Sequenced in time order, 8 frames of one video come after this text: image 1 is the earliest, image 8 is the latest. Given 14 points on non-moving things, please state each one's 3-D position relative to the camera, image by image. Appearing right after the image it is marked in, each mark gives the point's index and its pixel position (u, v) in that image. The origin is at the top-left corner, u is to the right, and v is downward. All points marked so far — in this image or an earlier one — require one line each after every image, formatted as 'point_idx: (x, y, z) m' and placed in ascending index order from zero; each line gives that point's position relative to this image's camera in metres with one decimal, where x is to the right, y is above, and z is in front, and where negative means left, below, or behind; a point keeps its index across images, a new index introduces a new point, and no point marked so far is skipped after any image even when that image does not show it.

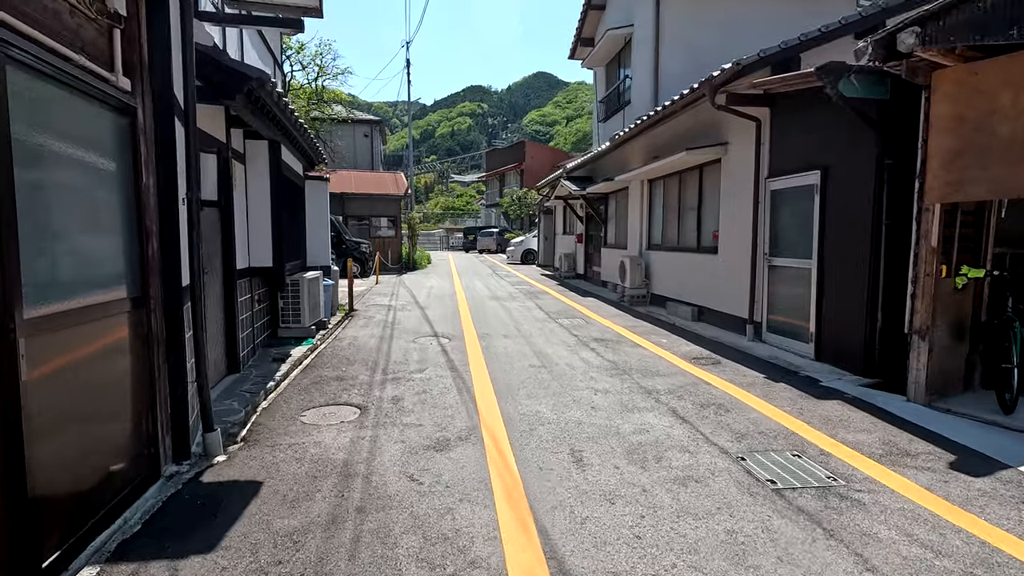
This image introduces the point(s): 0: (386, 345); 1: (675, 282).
0: (-1.7, -0.8, +7.6) m
1: (+3.1, +0.1, +10.5) m
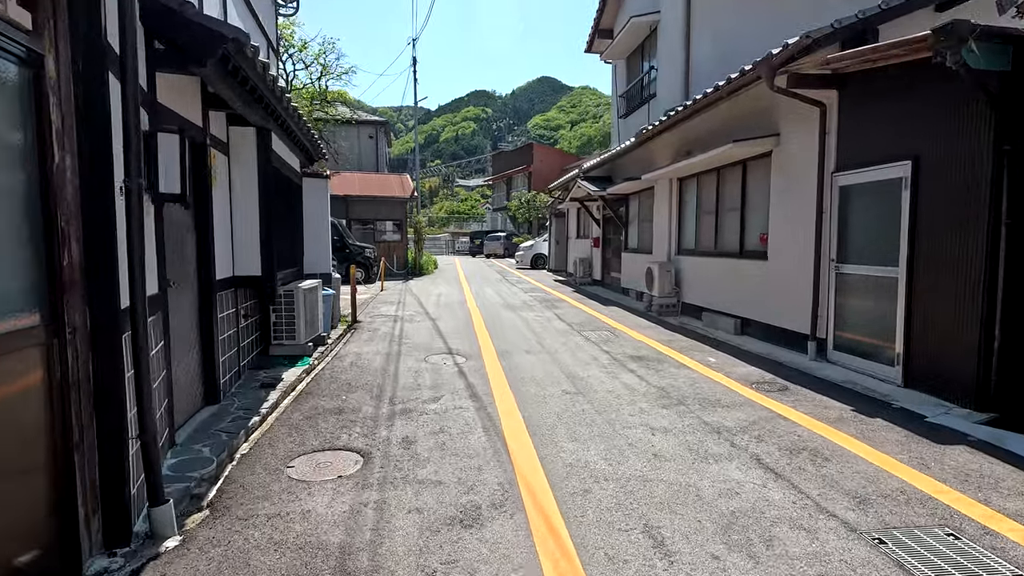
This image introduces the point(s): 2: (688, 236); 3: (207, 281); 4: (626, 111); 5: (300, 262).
0: (-1.4, -0.9, +6.6) m
1: (+3.4, 0.0, +9.5) m
2: (+3.4, +1.0, +10.7) m
3: (-2.6, +0.1, +4.8) m
4: (+2.9, +4.5, +14.2) m
5: (-2.9, +0.3, +7.6) m
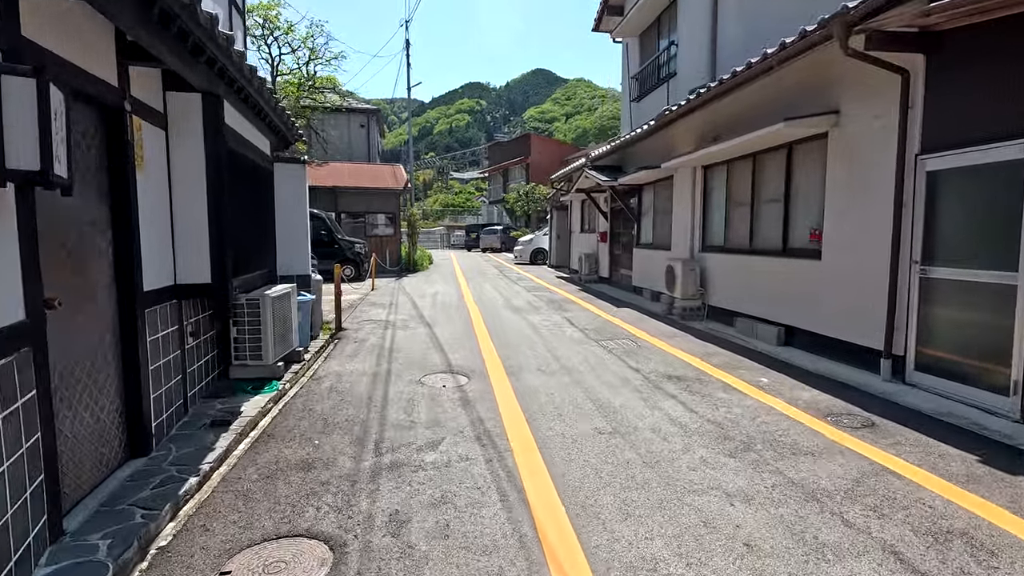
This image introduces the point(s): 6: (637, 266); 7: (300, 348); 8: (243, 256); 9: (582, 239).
0: (-1.3, -1.0, +5.4) m
1: (+3.5, -0.1, +8.4) m
2: (+3.5, +0.9, +9.5) m
3: (-2.4, 0.0, +3.6) m
4: (+3.0, +4.5, +13.0) m
5: (-2.8, +0.3, +6.4) m
6: (+3.0, +0.5, +13.0) m
7: (-2.4, -0.7, +6.3) m
8: (-2.5, +0.3, +5.3) m
9: (+2.3, +1.6, +18.0) m
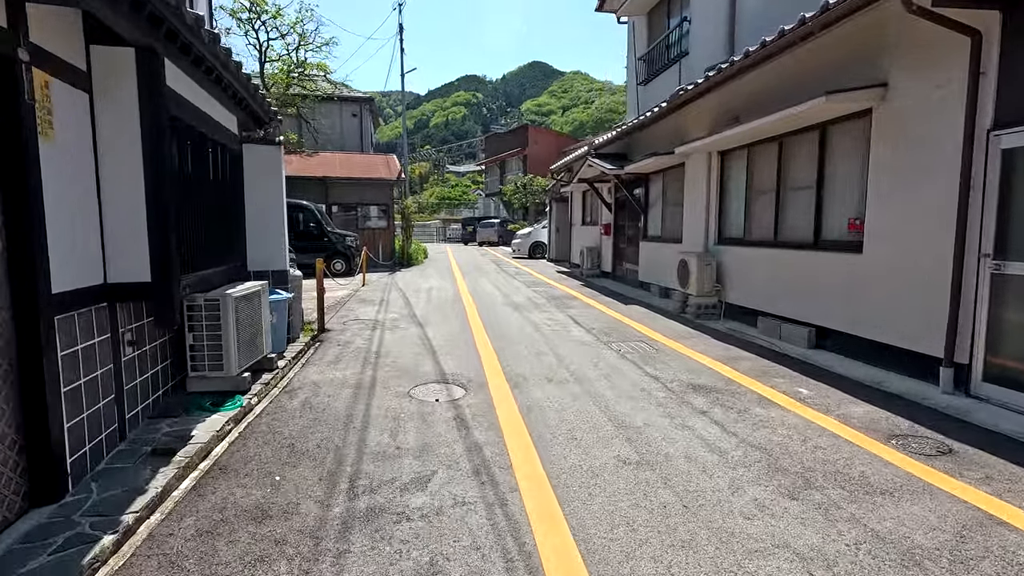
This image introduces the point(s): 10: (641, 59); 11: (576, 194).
0: (-1.2, -1.0, +4.6) m
1: (+3.5, 0.0, +7.6) m
2: (+3.5, +1.0, +8.8) m
3: (-2.4, 0.0, +2.8) m
4: (+3.0, +4.6, +12.2) m
5: (-2.8, +0.3, +5.6) m
6: (+3.0, +0.6, +12.3) m
7: (-2.4, -0.7, +5.5) m
8: (-2.5, +0.3, +4.5) m
9: (+2.2, +1.7, +17.2) m
10: (+2.9, +5.1, +12.5) m
11: (+2.1, +3.1, +18.5) m
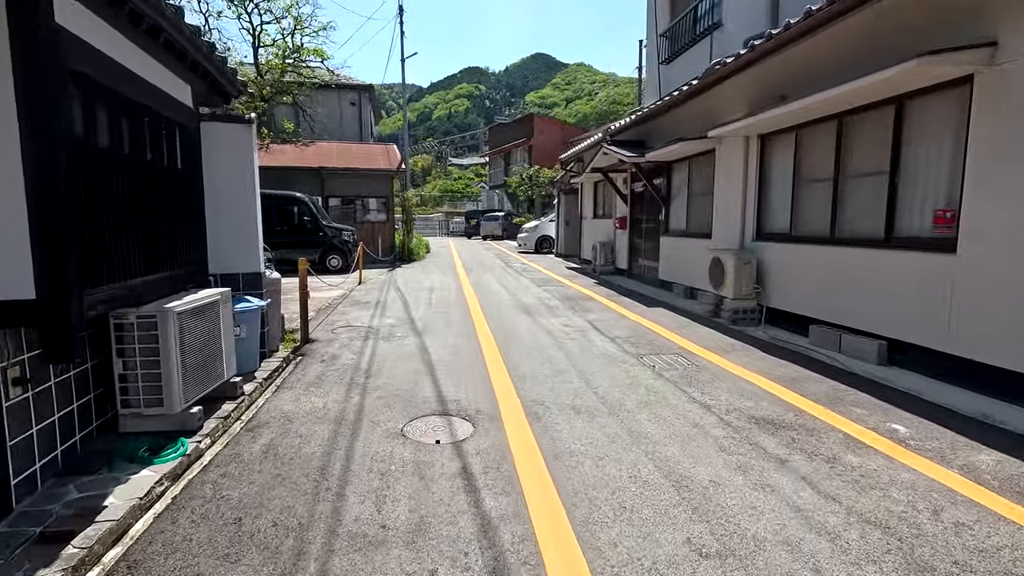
0: (-1.1, -1.1, +3.6) m
1: (+3.7, -0.1, +6.6) m
2: (+3.7, +1.0, +7.7) m
3: (-2.3, -0.2, +1.8) m
4: (+3.1, +4.6, +11.1) m
5: (-2.6, +0.2, +4.6) m
6: (+3.1, +0.6, +11.2) m
7: (-2.2, -0.7, +4.5) m
8: (-2.4, +0.2, +3.5) m
9: (+2.4, +1.8, +16.1) m
10: (+3.1, +5.1, +11.4) m
11: (+2.3, +3.2, +17.5) m
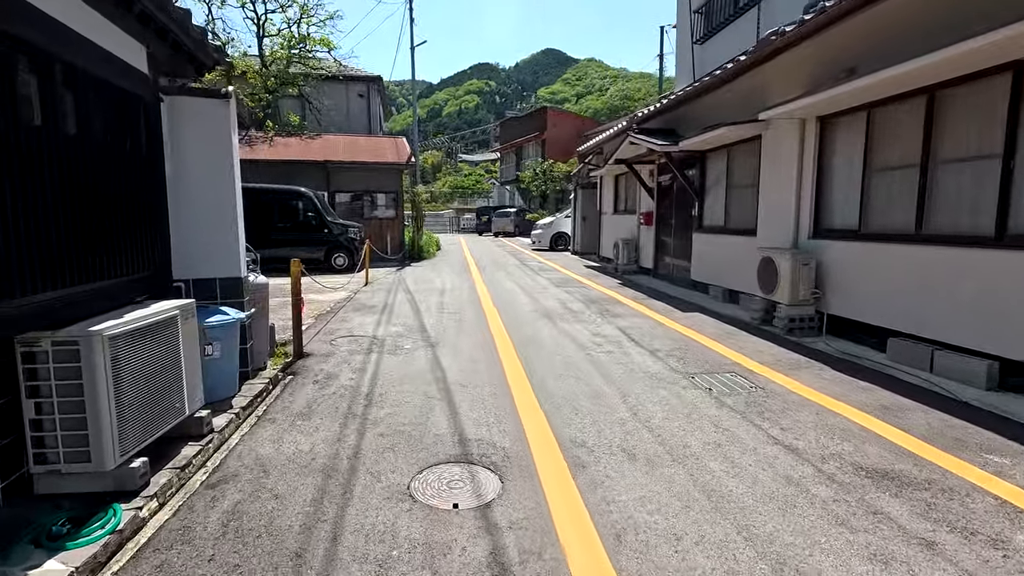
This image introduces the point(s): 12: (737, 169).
0: (-0.9, -1.1, +2.7) m
1: (+3.9, -0.1, +5.6) m
2: (+4.0, +0.9, +6.7) m
3: (-2.1, -0.2, +0.9) m
4: (+3.5, +4.6, +10.1) m
5: (-2.4, +0.2, +3.7) m
6: (+3.5, +0.6, +10.2) m
7: (-2.0, -0.8, +3.6) m
8: (-2.2, +0.1, +2.6) m
9: (+2.9, +1.8, +15.1) m
10: (+3.4, +5.1, +10.4) m
11: (+2.8, +3.2, +16.4) m
12: (+3.7, +2.0, +9.1) m
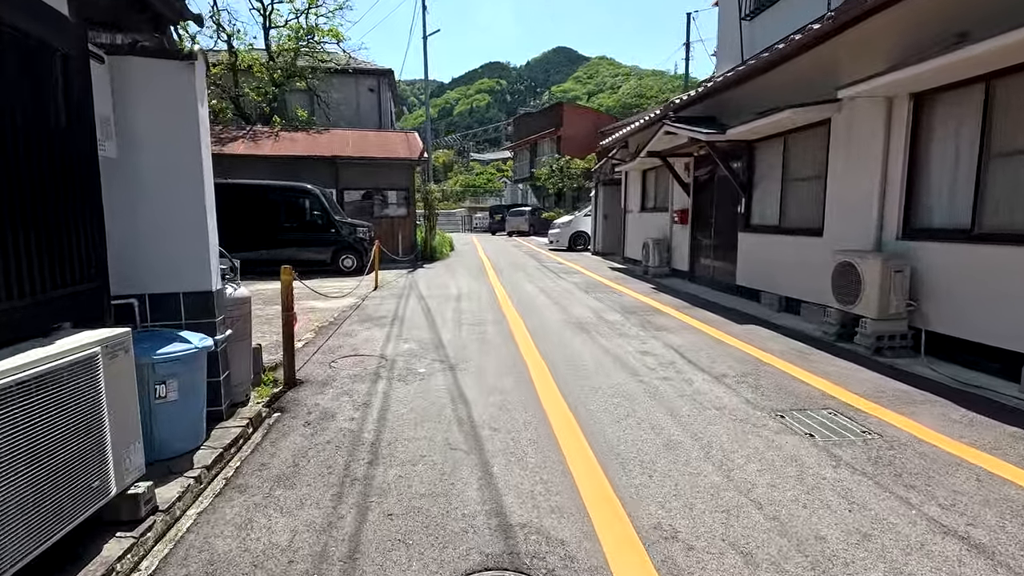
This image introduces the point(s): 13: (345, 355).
0: (-0.6, -1.2, +1.7) m
1: (+4.3, -0.3, +4.4) m
2: (+4.3, +0.8, +5.6) m
3: (-1.9, -0.4, -0.2) m
4: (+3.9, +4.5, +9.0) m
5: (-2.1, 0.0, +2.7) m
6: (+3.9, +0.5, +9.1) m
7: (-1.7, -0.9, +2.6) m
8: (-1.9, 0.0, +1.5) m
9: (+3.4, +1.7, +14.0) m
10: (+3.8, +5.0, +9.2) m
11: (+3.3, +3.1, +15.3) m
12: (+4.1, +1.8, +8.0) m
13: (-1.7, -0.7, +5.6) m
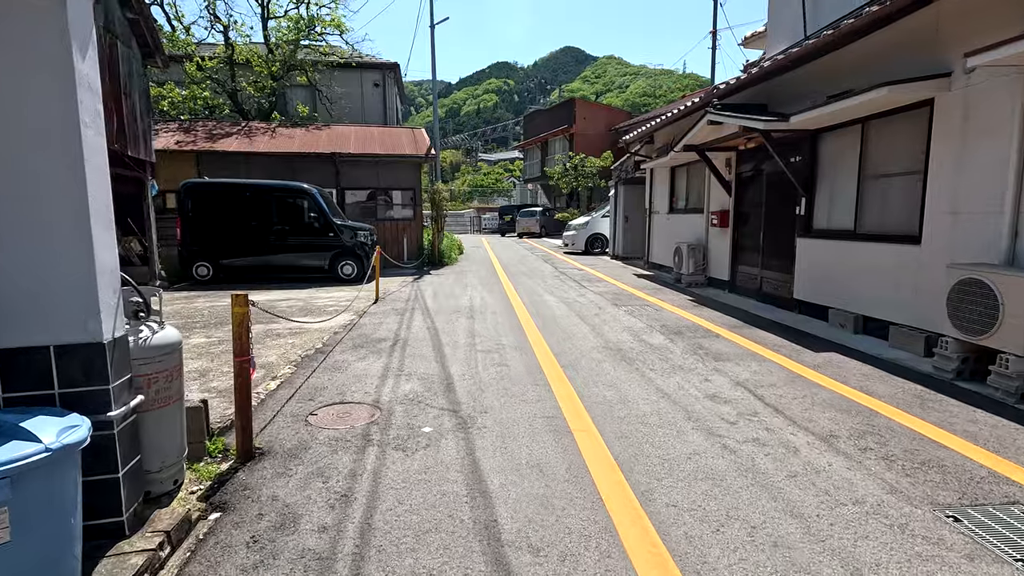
0: (-0.4, -1.5, +0.3) m
1: (+4.5, -0.5, +3.0) m
2: (+4.5, +0.6, +4.2) m
3: (-1.7, -0.6, -1.5) m
4: (+4.2, +4.3, +7.6) m
5: (-1.9, -0.2, +1.4) m
6: (+4.2, +0.2, +7.7) m
7: (-1.5, -1.1, +1.3) m
8: (-1.7, -0.2, +0.2) m
9: (+3.7, +1.5, +12.7) m
10: (+4.1, +4.8, +7.9) m
11: (+3.7, +2.9, +14.0) m
12: (+4.3, +1.6, +6.6) m
13: (-1.4, -0.9, +4.3) m
